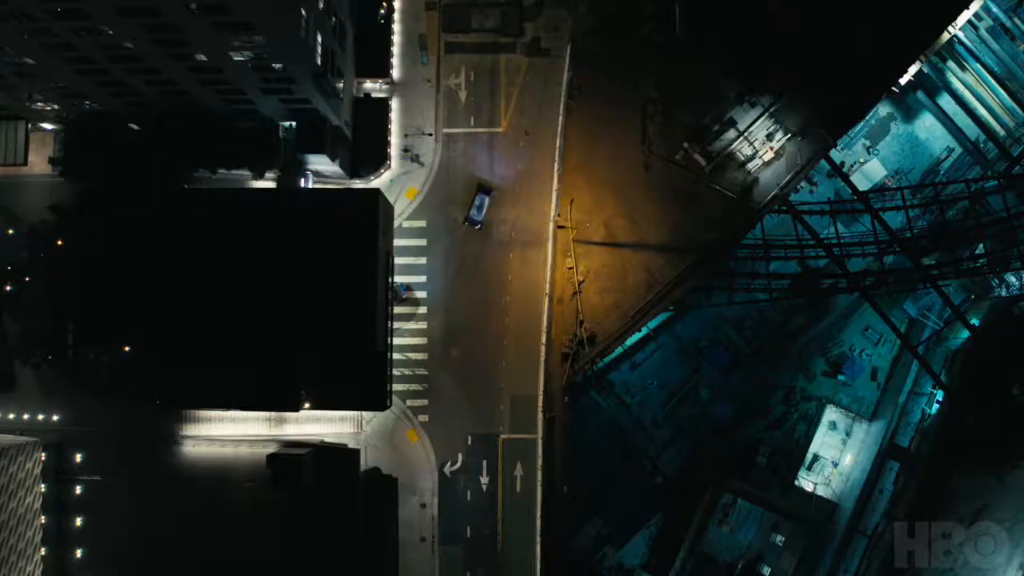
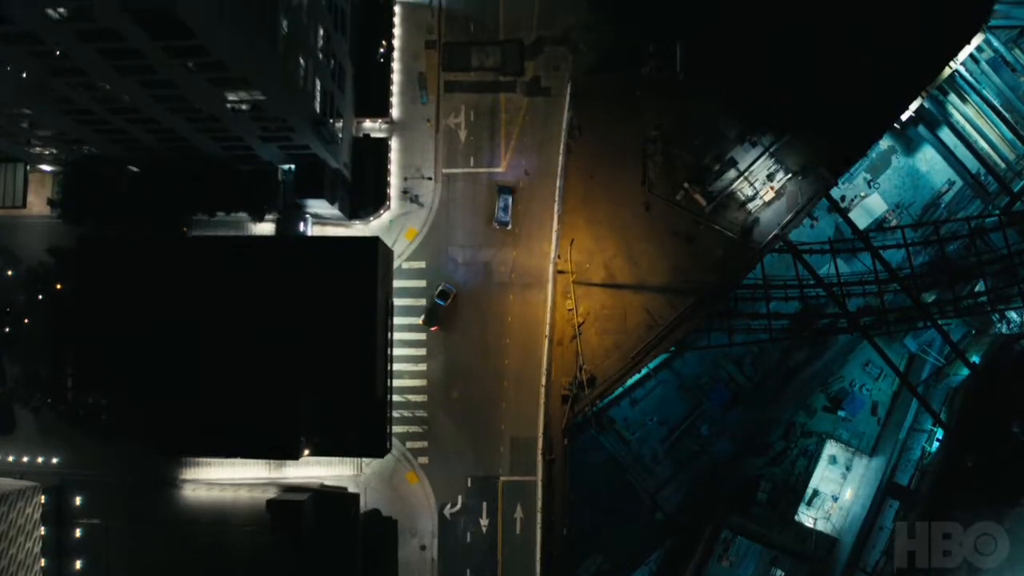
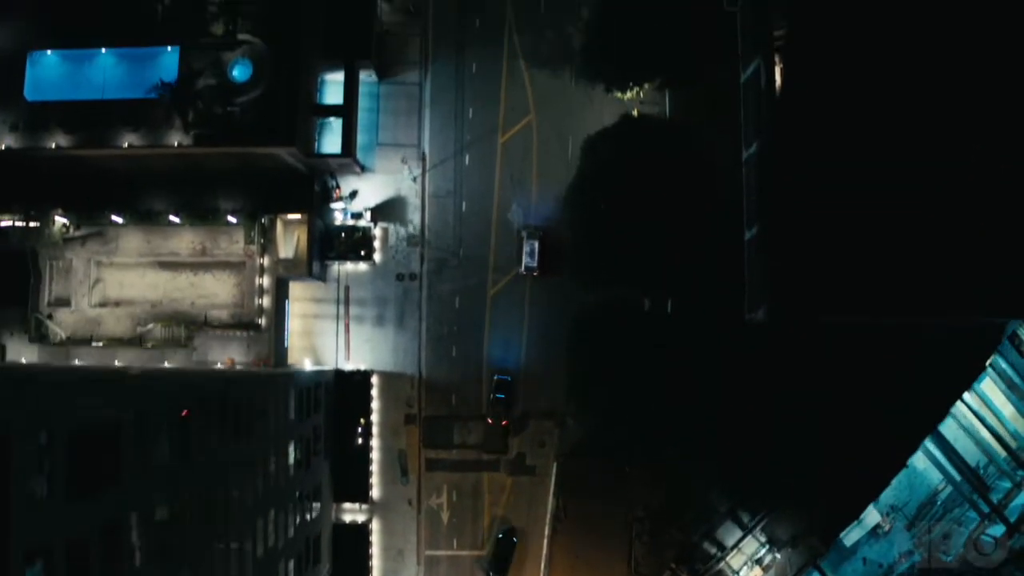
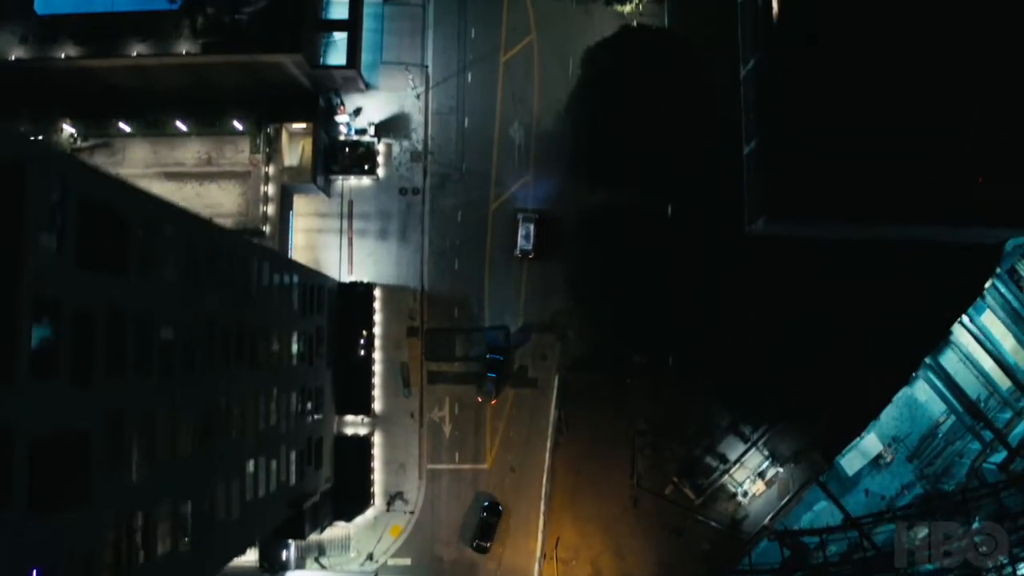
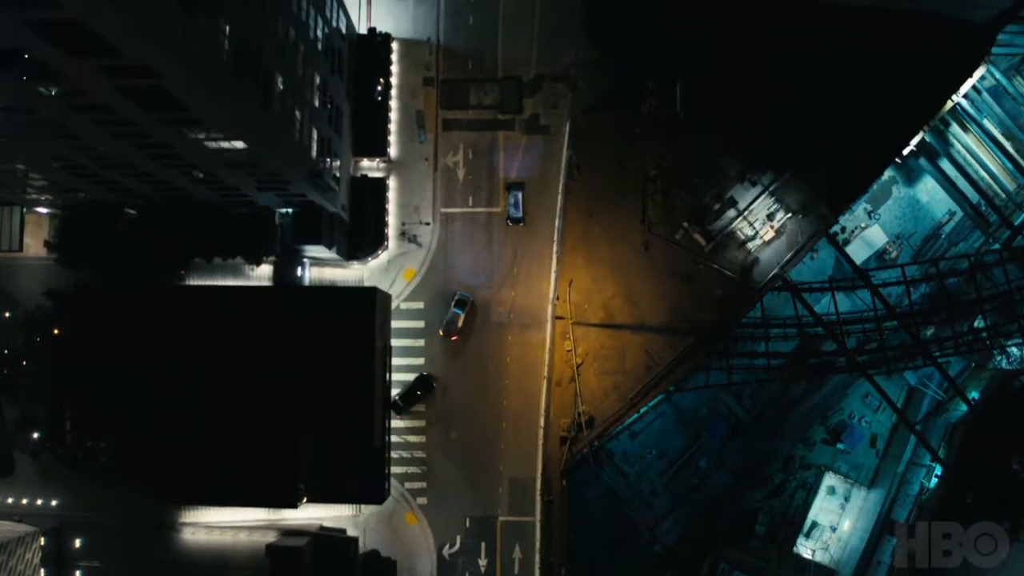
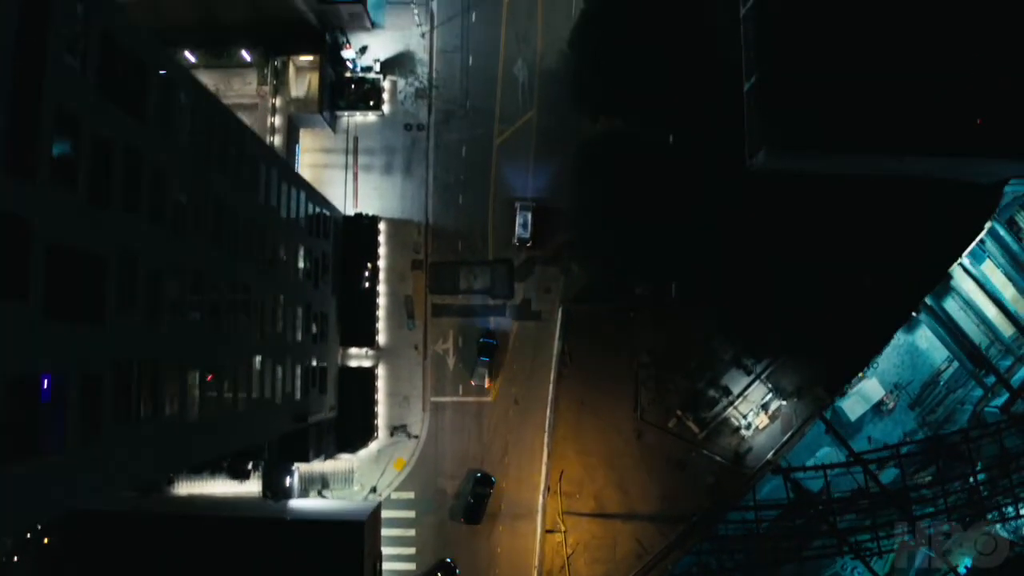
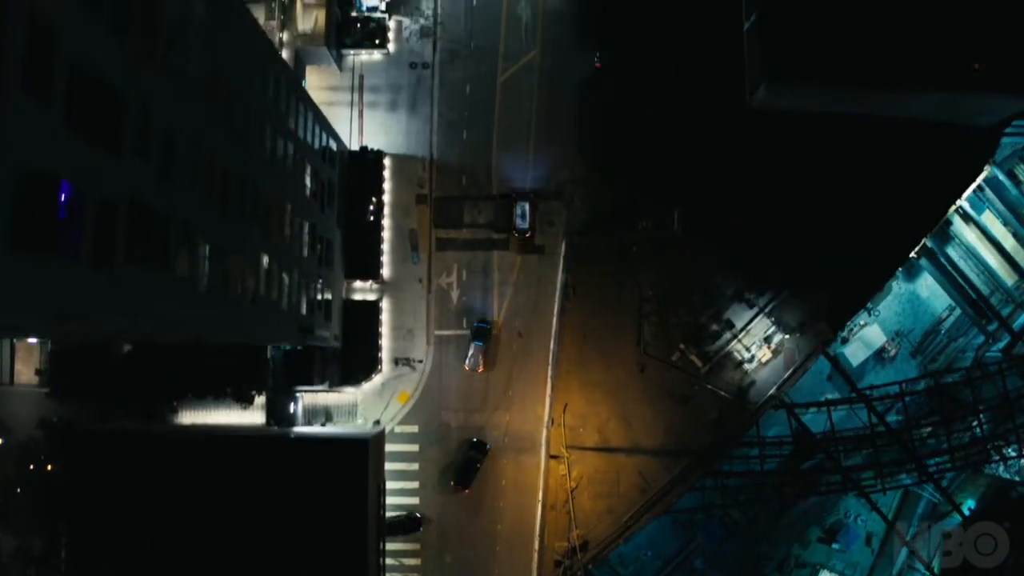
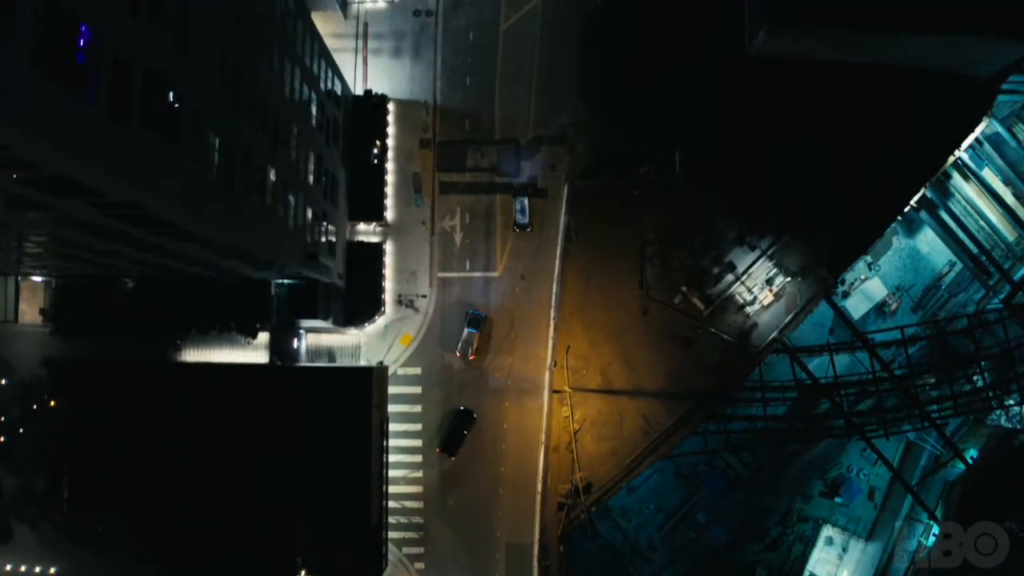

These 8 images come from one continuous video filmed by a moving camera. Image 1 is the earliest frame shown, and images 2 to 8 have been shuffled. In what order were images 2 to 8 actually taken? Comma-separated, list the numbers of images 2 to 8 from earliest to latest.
2, 5, 8, 7, 6, 4, 3
